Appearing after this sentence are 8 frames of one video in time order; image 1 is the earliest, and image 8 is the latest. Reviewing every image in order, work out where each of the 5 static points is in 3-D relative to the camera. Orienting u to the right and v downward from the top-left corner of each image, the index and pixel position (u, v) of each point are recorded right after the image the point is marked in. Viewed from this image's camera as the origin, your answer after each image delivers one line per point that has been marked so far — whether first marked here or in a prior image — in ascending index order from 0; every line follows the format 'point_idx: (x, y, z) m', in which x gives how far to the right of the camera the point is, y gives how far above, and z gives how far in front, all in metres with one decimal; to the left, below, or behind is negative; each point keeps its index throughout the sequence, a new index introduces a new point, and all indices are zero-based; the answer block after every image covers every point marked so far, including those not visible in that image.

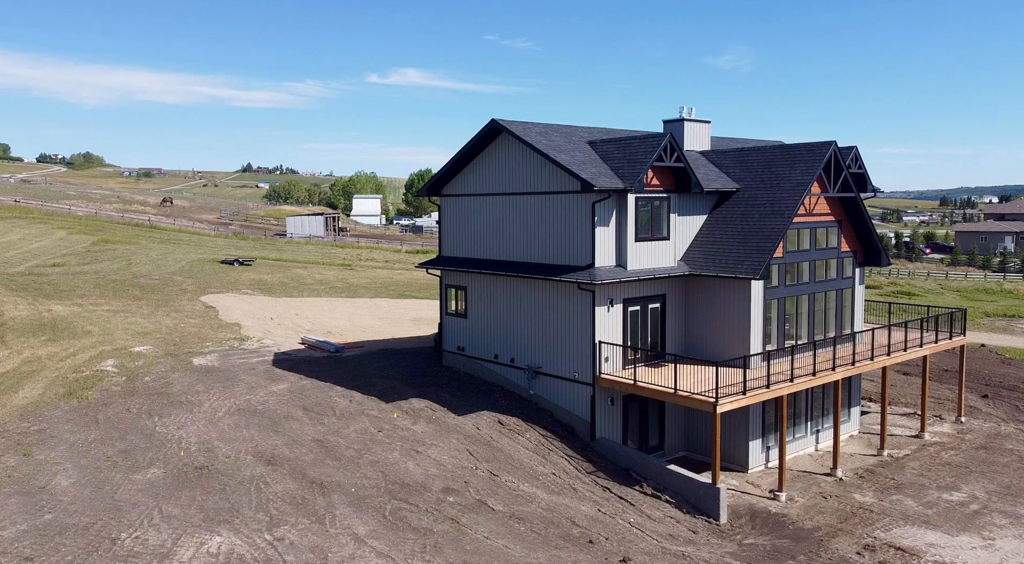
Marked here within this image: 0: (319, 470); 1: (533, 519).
0: (-4.0, -3.9, +17.2) m
1: (+0.4, -4.6, +16.0) m
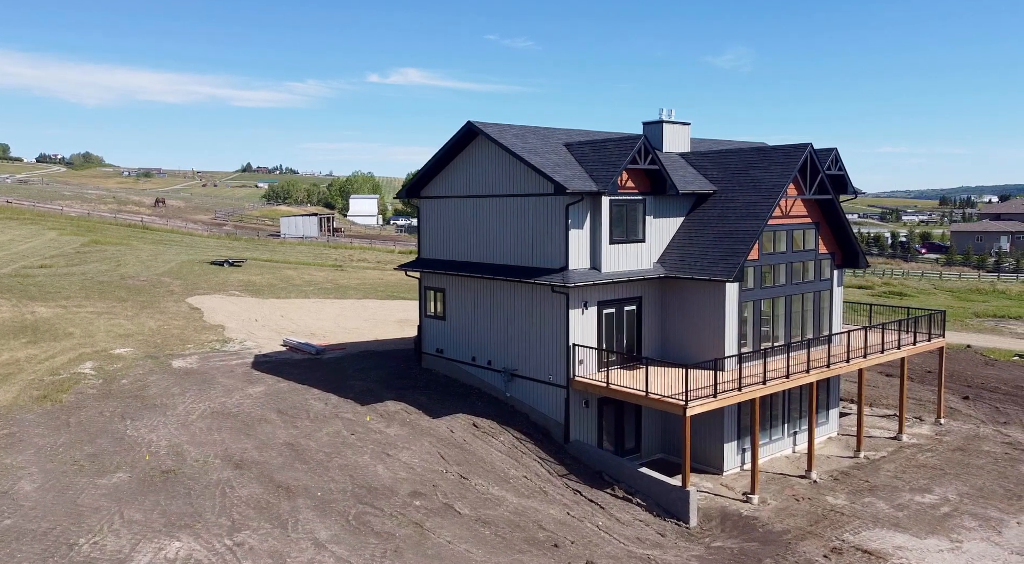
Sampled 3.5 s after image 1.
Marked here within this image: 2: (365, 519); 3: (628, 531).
0: (-4.7, -4.0, +17.2) m
1: (-0.3, -4.7, +16.0) m
2: (-2.7, -4.3, +15.1) m
3: (+2.4, -5.2, +17.1) m
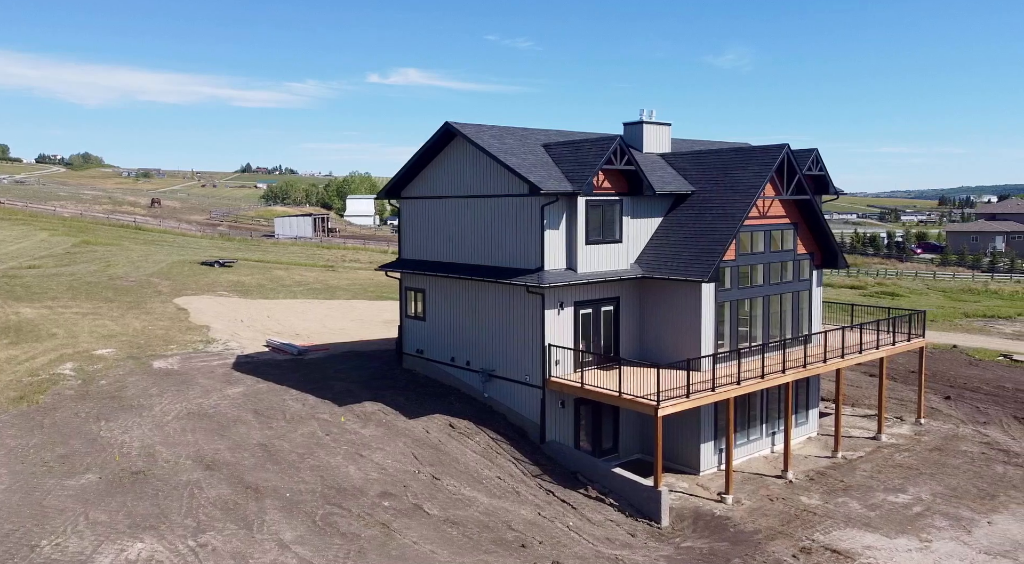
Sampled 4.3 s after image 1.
0: (-5.3, -4.0, +17.2) m
1: (-0.9, -4.7, +16.0) m
2: (-3.3, -4.4, +15.1) m
3: (+1.8, -5.2, +17.2) m
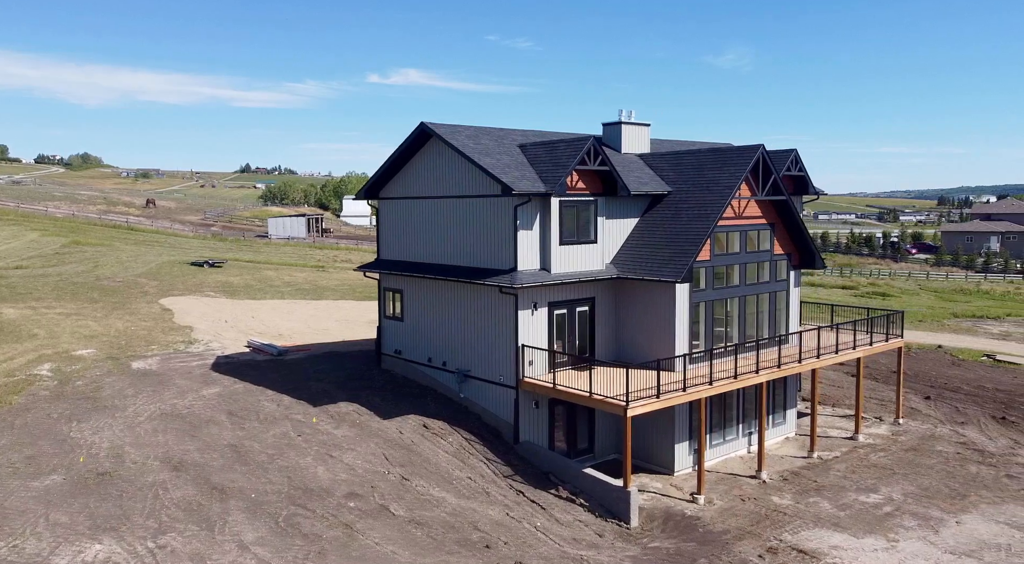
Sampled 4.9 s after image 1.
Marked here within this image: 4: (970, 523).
0: (-6.0, -4.0, +17.1) m
1: (-1.5, -4.7, +16.0) m
2: (-4.0, -4.4, +15.1) m
3: (+1.1, -5.2, +17.2) m
4: (+10.3, -5.4, +18.5) m
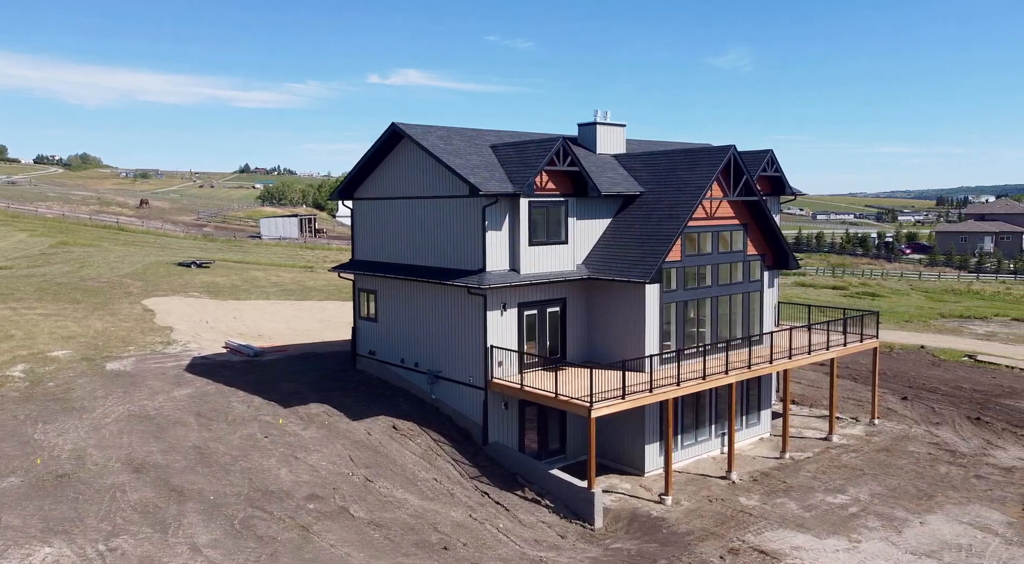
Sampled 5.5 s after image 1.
0: (-6.8, -4.1, +17.1) m
1: (-2.3, -4.7, +16.0) m
2: (-4.8, -4.4, +15.0) m
3: (+0.3, -5.2, +17.1) m
4: (+9.5, -5.4, +18.5) m
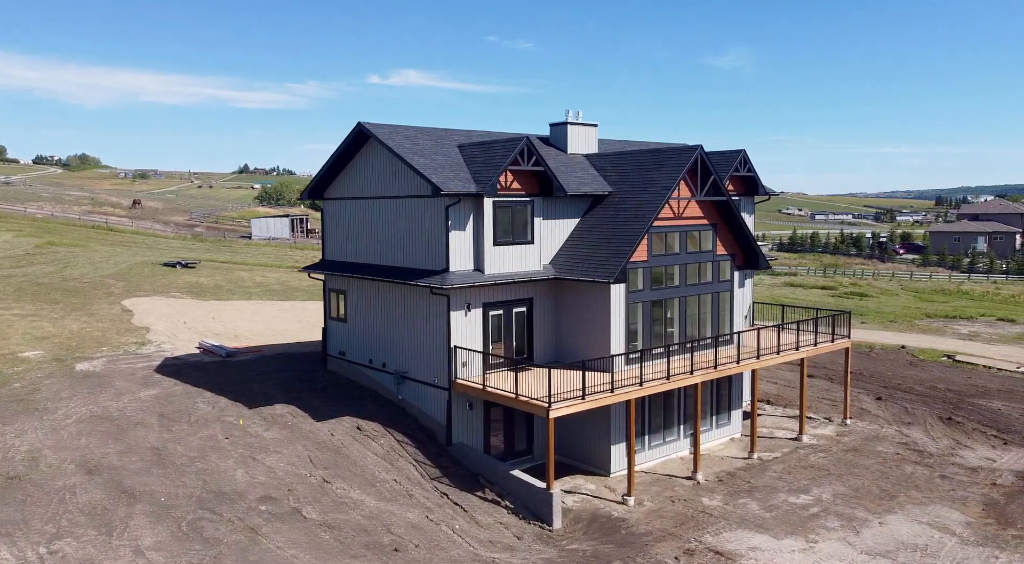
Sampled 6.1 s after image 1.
0: (-7.7, -4.1, +16.9) m
1: (-3.2, -4.7, +15.9) m
2: (-5.6, -4.4, +14.9) m
3: (-0.6, -5.2, +17.0) m
4: (+8.5, -5.4, +18.5) m
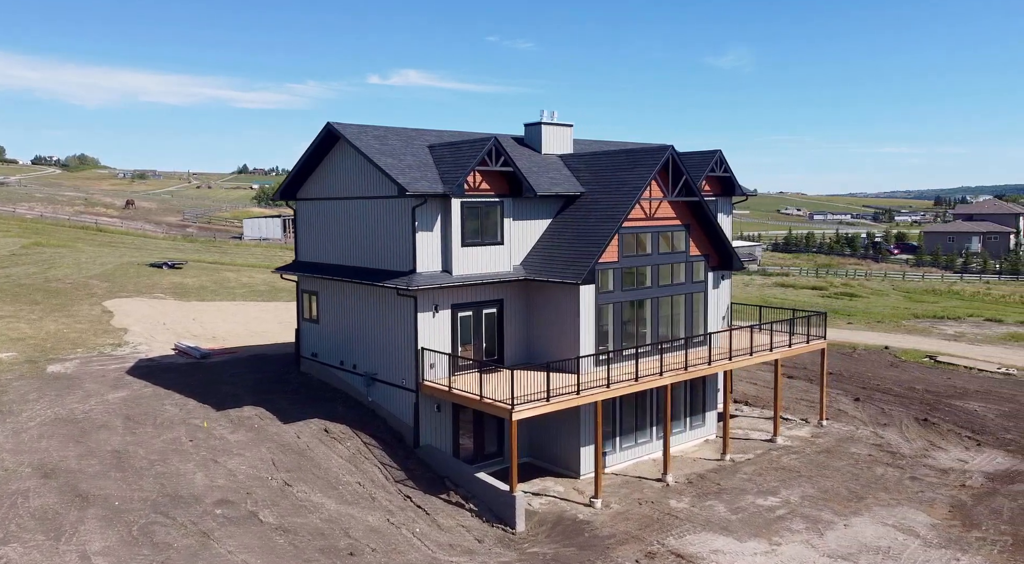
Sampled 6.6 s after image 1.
0: (-8.5, -4.1, +16.7) m
1: (-4.0, -4.8, +15.7) m
2: (-6.4, -4.4, +14.7) m
3: (-1.4, -5.2, +16.9) m
4: (+7.7, -5.4, +18.4) m
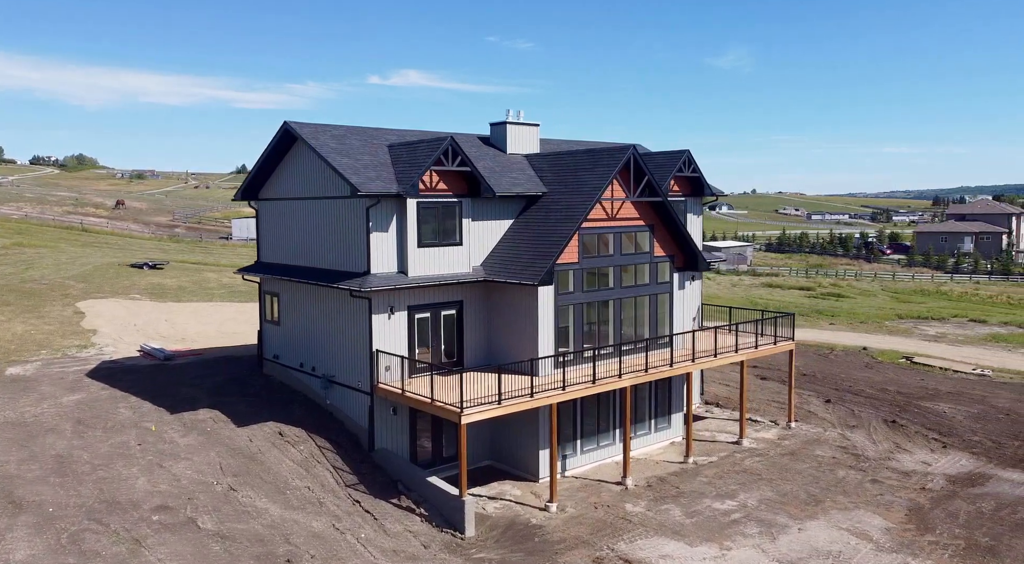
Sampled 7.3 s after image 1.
0: (-9.6, -4.1, +16.4) m
1: (-5.1, -4.8, +15.4) m
2: (-7.5, -4.4, +14.4) m
3: (-2.5, -5.3, +16.6) m
4: (+6.6, -5.5, +18.2) m
